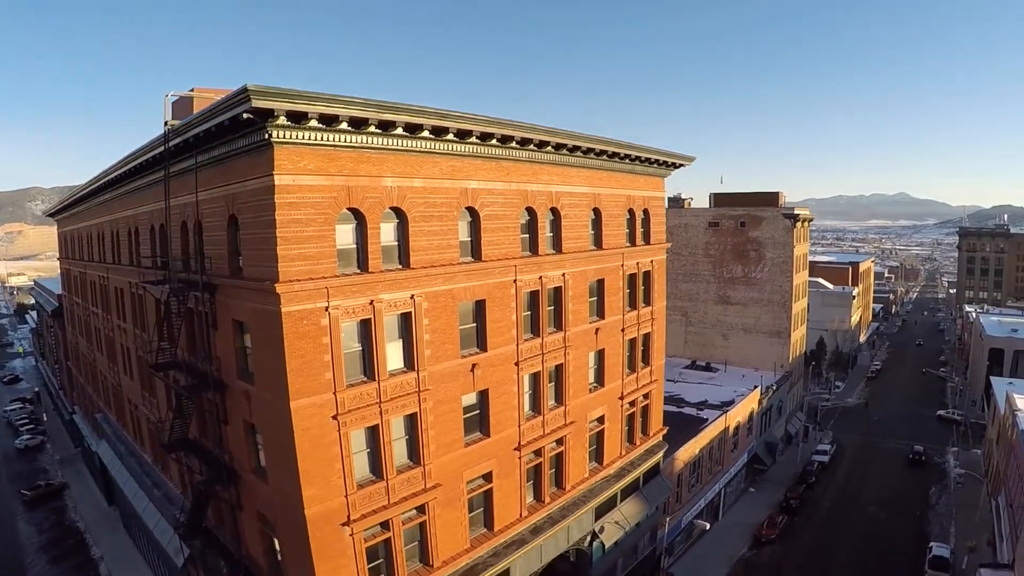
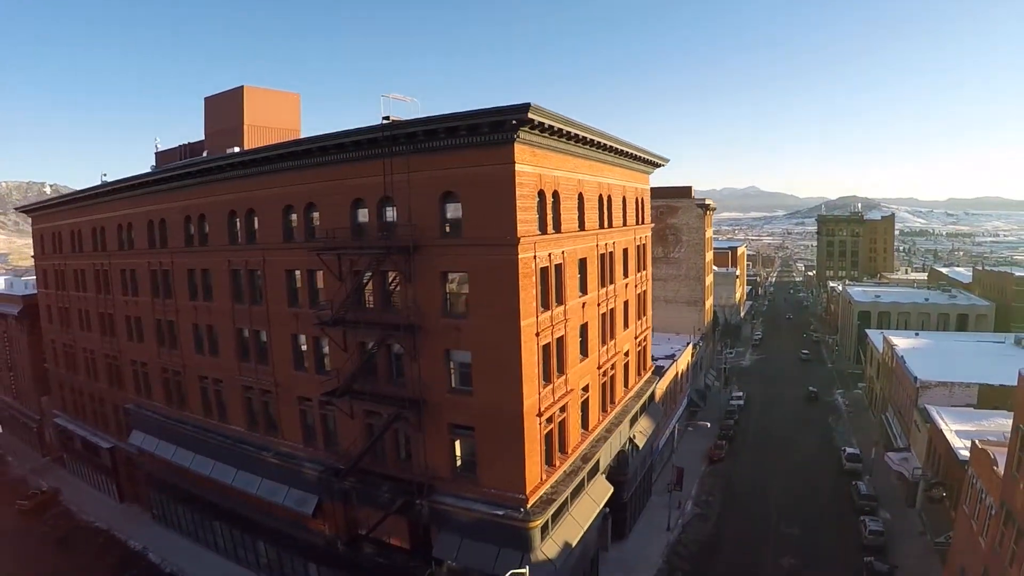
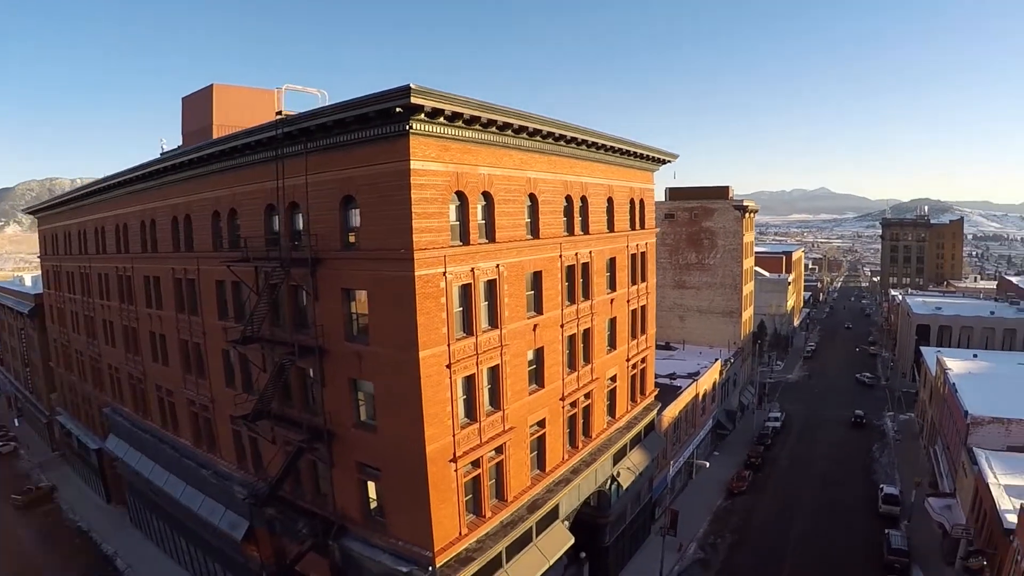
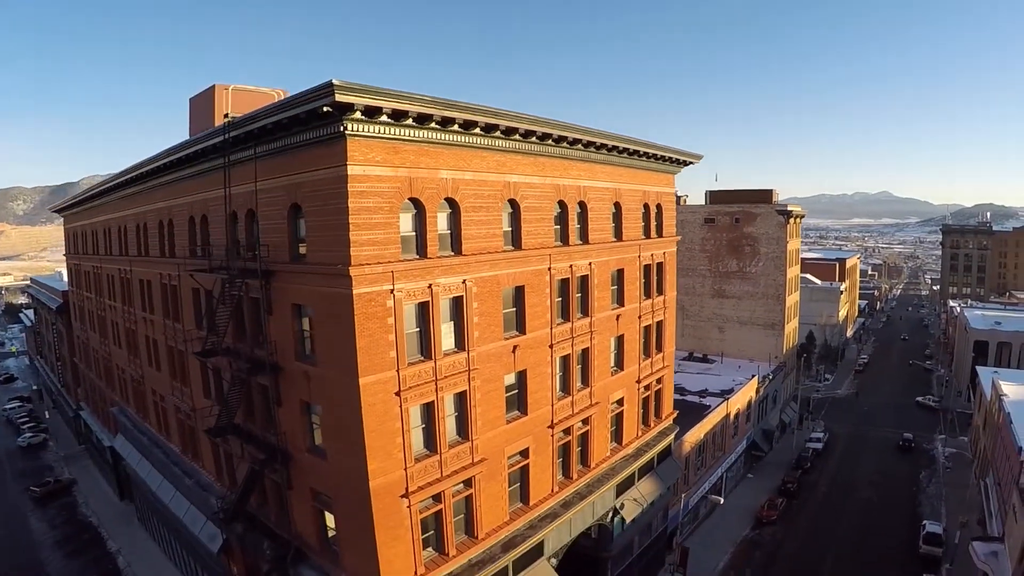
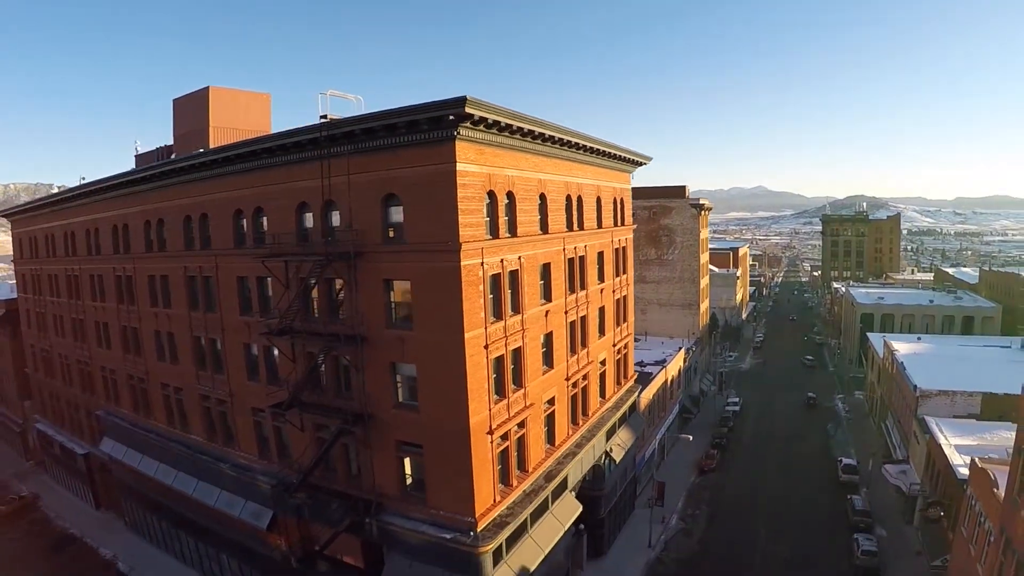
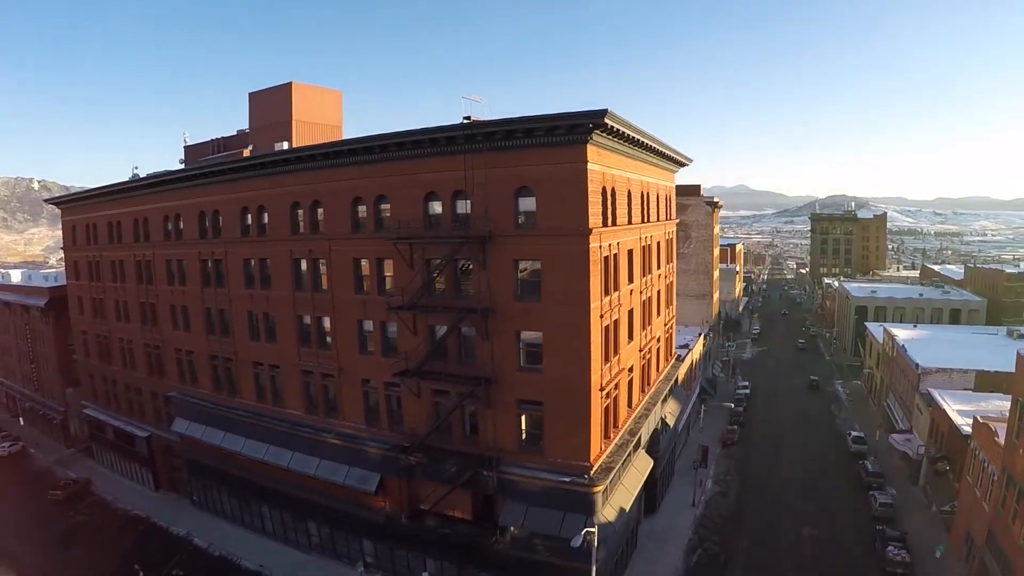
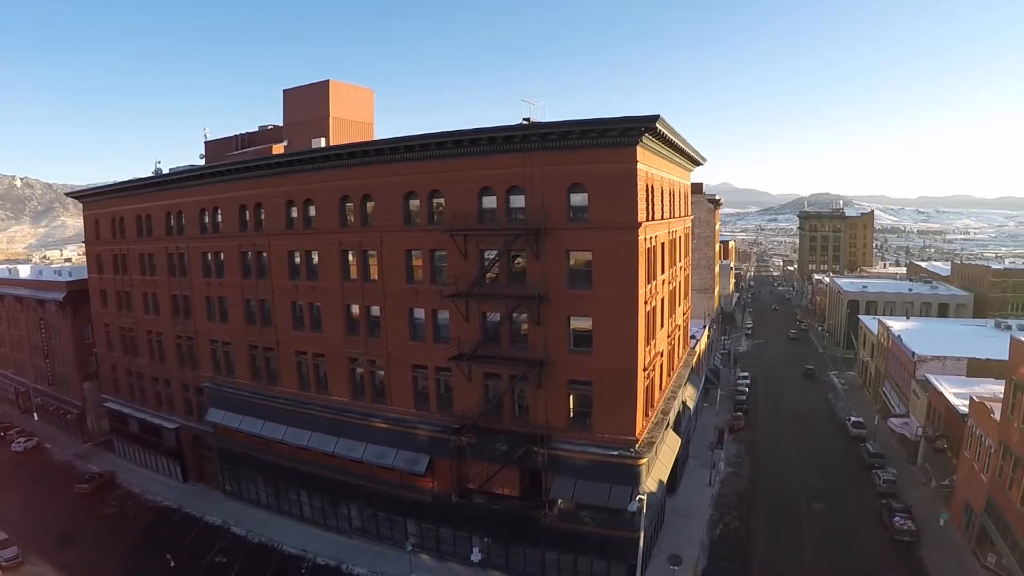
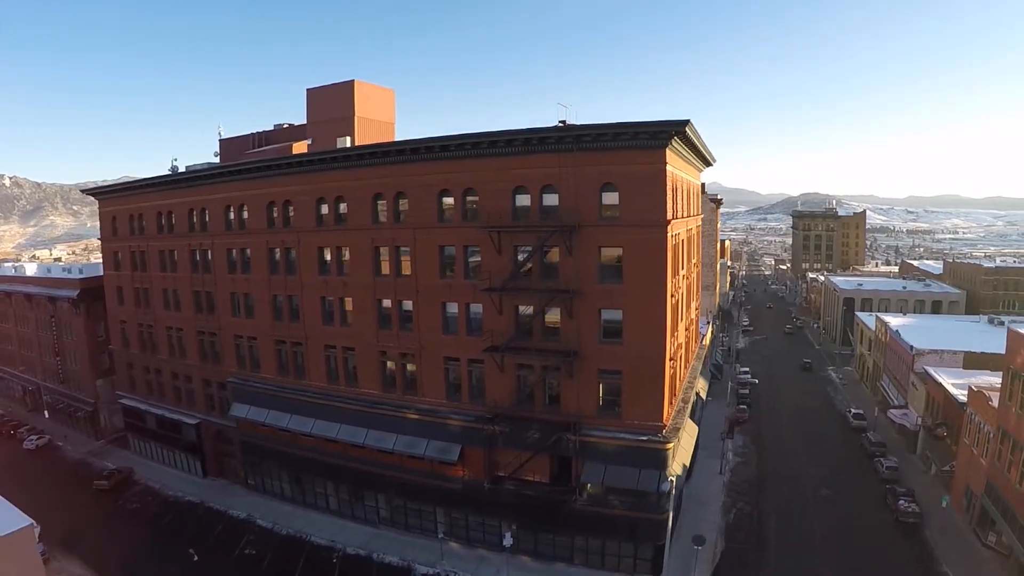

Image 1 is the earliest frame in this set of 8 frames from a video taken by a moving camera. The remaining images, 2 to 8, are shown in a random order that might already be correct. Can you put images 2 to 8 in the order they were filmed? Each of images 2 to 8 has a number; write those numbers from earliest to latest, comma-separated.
4, 3, 5, 2, 6, 7, 8
